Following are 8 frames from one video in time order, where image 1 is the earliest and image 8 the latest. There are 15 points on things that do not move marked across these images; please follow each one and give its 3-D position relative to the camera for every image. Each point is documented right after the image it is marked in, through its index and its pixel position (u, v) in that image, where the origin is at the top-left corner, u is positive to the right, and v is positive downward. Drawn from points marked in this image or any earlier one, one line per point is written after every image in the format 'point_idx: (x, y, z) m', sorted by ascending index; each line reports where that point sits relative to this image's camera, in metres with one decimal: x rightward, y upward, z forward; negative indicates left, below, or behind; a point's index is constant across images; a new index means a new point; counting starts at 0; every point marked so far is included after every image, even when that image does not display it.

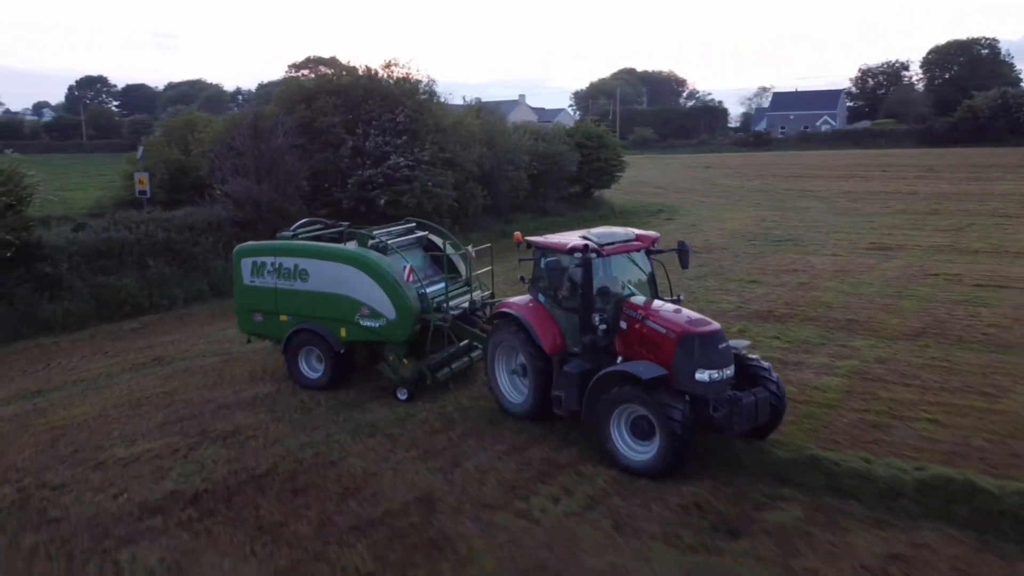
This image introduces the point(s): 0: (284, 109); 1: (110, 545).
0: (-5.6, +4.4, +20.1) m
1: (-3.1, -1.9, +6.3) m
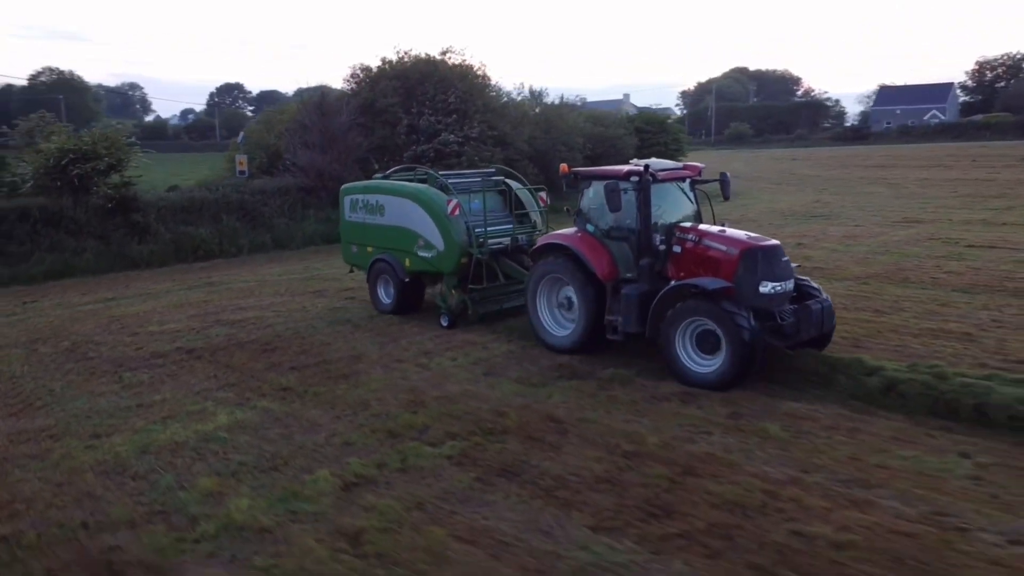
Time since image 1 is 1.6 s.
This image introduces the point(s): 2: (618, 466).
0: (-4.4, +5.5, +22.7) m
1: (-4.1, -0.8, +8.6) m
2: (+0.7, -1.2, +5.6) m
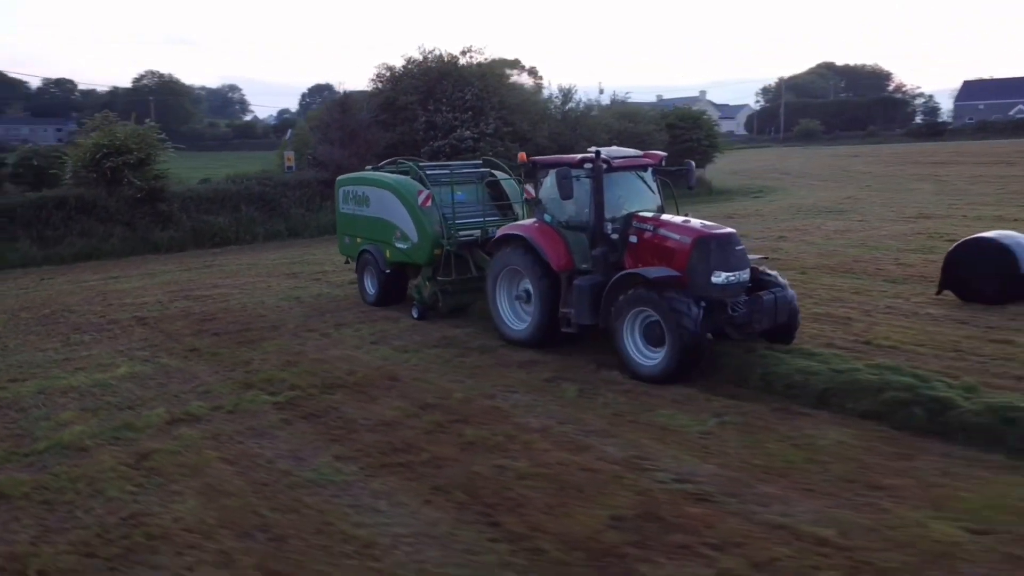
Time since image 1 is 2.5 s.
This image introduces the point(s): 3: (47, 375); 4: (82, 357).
0: (-4.0, +5.8, +23.9) m
1: (-5.3, -0.5, +9.9) m
2: (-0.8, -1.0, +6.4) m
3: (-4.5, -0.8, +7.9) m
4: (-4.6, -0.7, +8.6) m
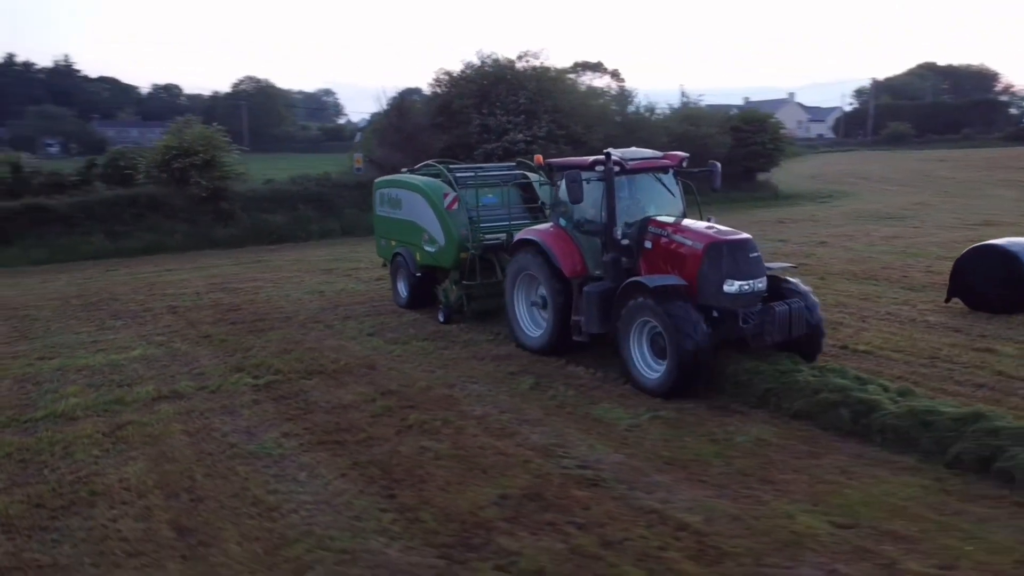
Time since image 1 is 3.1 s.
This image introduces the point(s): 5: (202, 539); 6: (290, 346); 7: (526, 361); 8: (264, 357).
0: (-2.3, +5.8, +24.6) m
1: (-5.3, -0.4, +10.8) m
2: (-1.2, -0.9, +6.8) m
3: (-4.7, -0.7, +8.7) m
4: (-4.7, -0.6, +9.4) m
5: (-1.7, -1.3, +4.3) m
6: (-2.4, -0.6, +8.9) m
7: (+0.1, -0.7, +8.0) m
8: (-2.6, -0.7, +8.4) m
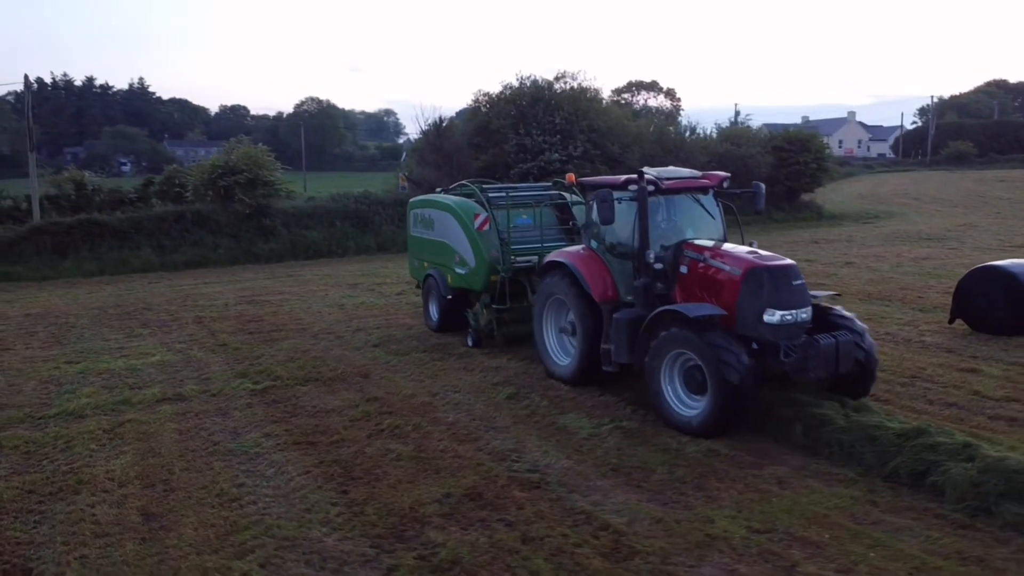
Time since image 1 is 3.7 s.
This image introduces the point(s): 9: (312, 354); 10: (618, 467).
0: (-1.2, +5.3, +25.2) m
1: (-5.2, -0.5, +11.5) m
2: (-1.4, -1.0, +7.2) m
3: (-4.8, -0.8, +9.4) m
4: (-4.7, -0.7, +10.1) m
5: (-2.0, -1.4, +4.8) m
6: (-2.5, -0.8, +9.4) m
7: (0.0, -0.9, +8.3) m
8: (-2.7, -0.8, +8.9) m
9: (-2.3, -0.8, +9.4) m
10: (+0.7, -1.2, +5.5) m
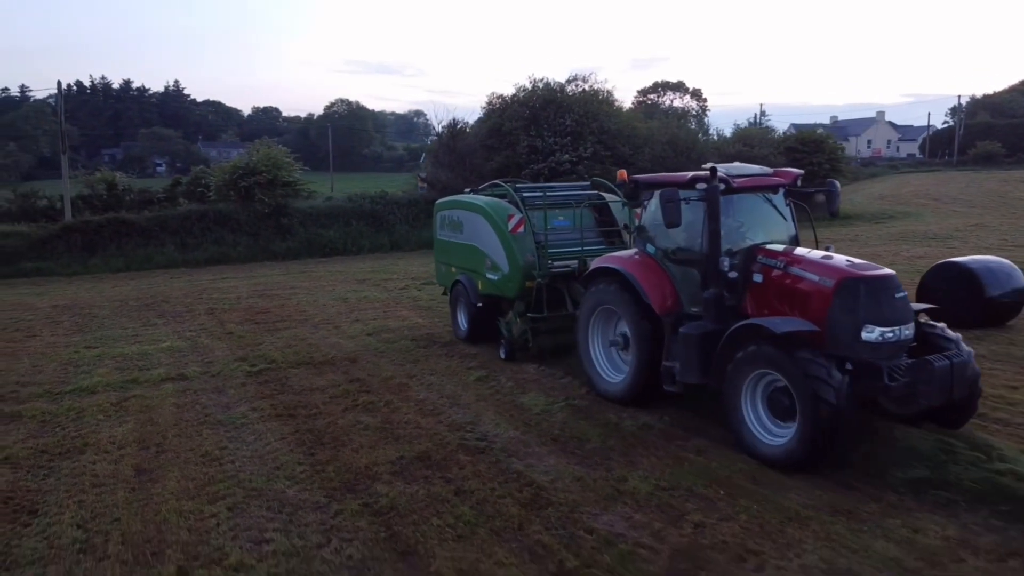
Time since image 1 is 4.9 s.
0: (-0.8, +5.4, +25.9) m
1: (-5.3, -0.4, +12.3) m
2: (-1.7, -0.9, +7.9) m
3: (-5.0, -0.7, +10.2) m
4: (-4.9, -0.6, +10.9) m
5: (-2.4, -1.3, +5.5) m
6: (-2.7, -0.7, +10.1) m
7: (-0.2, -0.8, +8.9) m
8: (-2.9, -0.7, +9.6) m
9: (-2.5, -0.7, +10.1) m
10: (+0.4, -1.1, +6.1) m
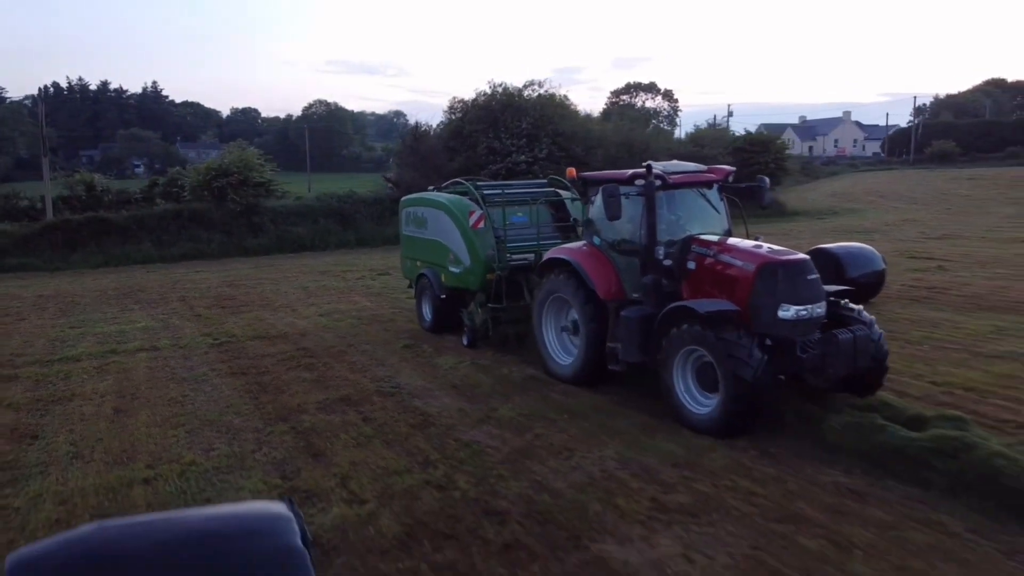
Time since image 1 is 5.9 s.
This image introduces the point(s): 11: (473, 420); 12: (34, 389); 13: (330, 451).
0: (-2.1, +5.6, +27.4) m
1: (-6.3, -0.2, +13.7) m
2: (-2.6, -0.7, +9.4) m
3: (-6.0, -0.5, +11.6) m
4: (-5.9, -0.4, +12.3) m
5: (-3.3, -1.1, +7.0) m
6: (-3.7, -0.5, +11.6) m
7: (-1.2, -0.6, +10.5) m
8: (-3.8, -0.5, +11.1) m
9: (-3.5, -0.5, +11.6) m
10: (-0.5, -0.9, +7.7) m
11: (-0.3, -1.1, +6.5) m
12: (-4.7, -1.0, +7.9) m
13: (-1.3, -1.2, +5.8) m
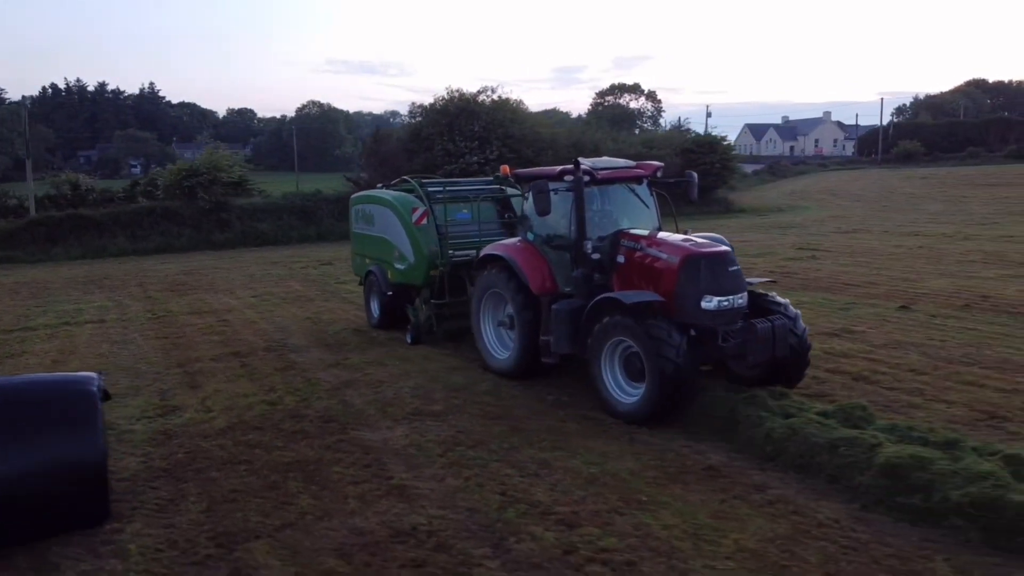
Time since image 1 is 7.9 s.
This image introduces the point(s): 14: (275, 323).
0: (-3.7, +5.9, +29.3) m
1: (-7.9, 0.0, +15.7) m
2: (-4.2, -0.5, +11.3) m
3: (-7.6, -0.3, +13.5) m
4: (-7.5, -0.2, +14.2) m
5: (-4.9, -0.8, +8.9) m
6: (-5.3, -0.2, +13.5) m
7: (-2.8, -0.3, +12.4) m
8: (-5.4, -0.3, +13.0) m
9: (-5.1, -0.2, +13.5) m
10: (-2.1, -0.7, +9.6) m
11: (-1.9, -0.8, +8.4) m
12: (-6.3, -0.8, +9.8) m
13: (-2.9, -0.9, +7.7) m
14: (-3.3, -0.5, +11.3) m
